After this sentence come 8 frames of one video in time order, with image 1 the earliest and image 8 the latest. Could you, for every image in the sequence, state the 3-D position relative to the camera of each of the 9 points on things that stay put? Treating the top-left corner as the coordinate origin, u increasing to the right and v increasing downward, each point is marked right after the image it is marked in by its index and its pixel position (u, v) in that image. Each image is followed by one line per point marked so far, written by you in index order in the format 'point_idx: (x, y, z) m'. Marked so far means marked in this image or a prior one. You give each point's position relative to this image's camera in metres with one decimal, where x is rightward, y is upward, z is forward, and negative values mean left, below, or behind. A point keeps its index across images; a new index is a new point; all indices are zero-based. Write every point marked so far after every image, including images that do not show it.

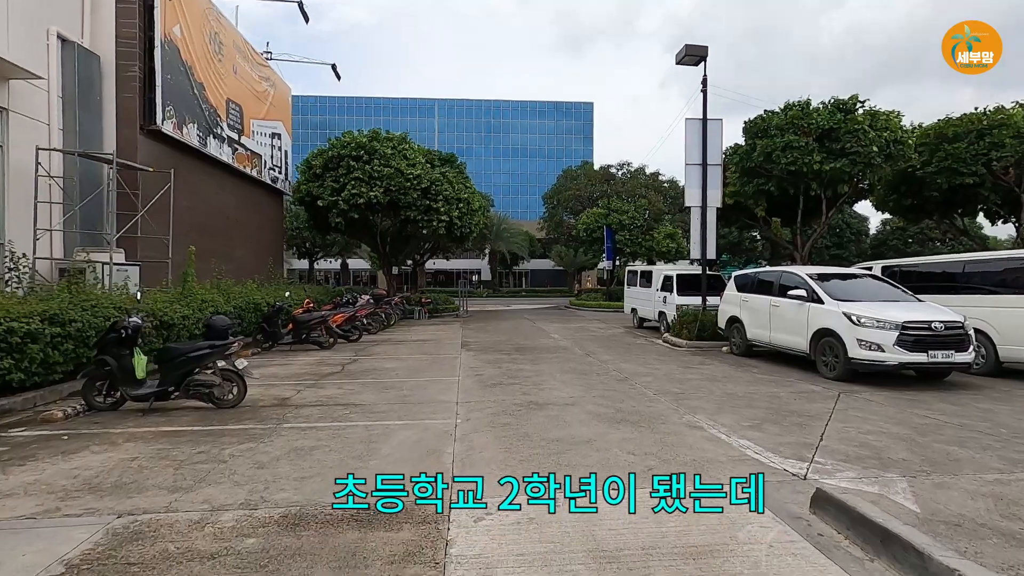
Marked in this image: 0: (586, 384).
0: (+1.3, -1.7, +9.8) m
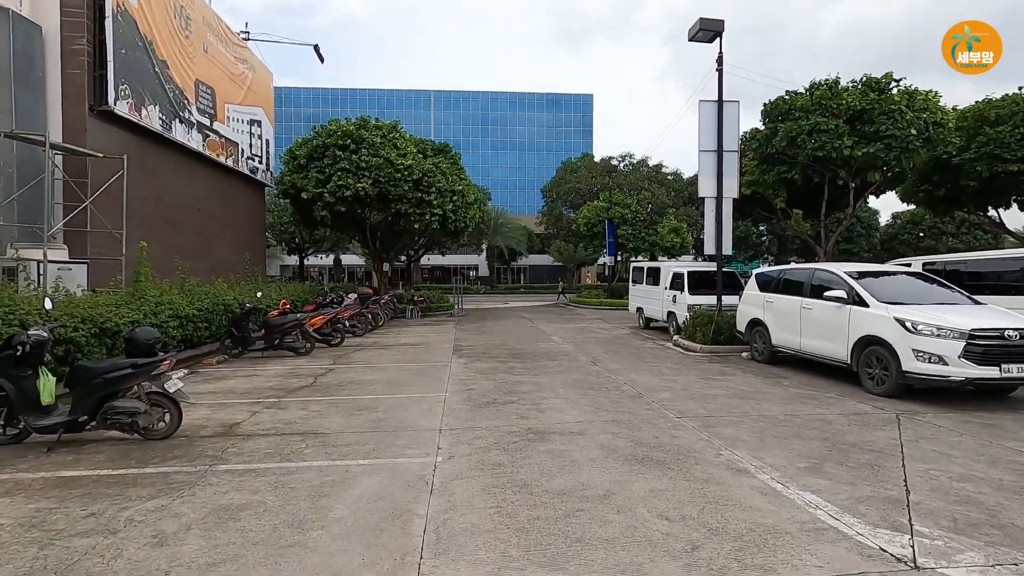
0: (+1.3, -1.8, +8.3) m
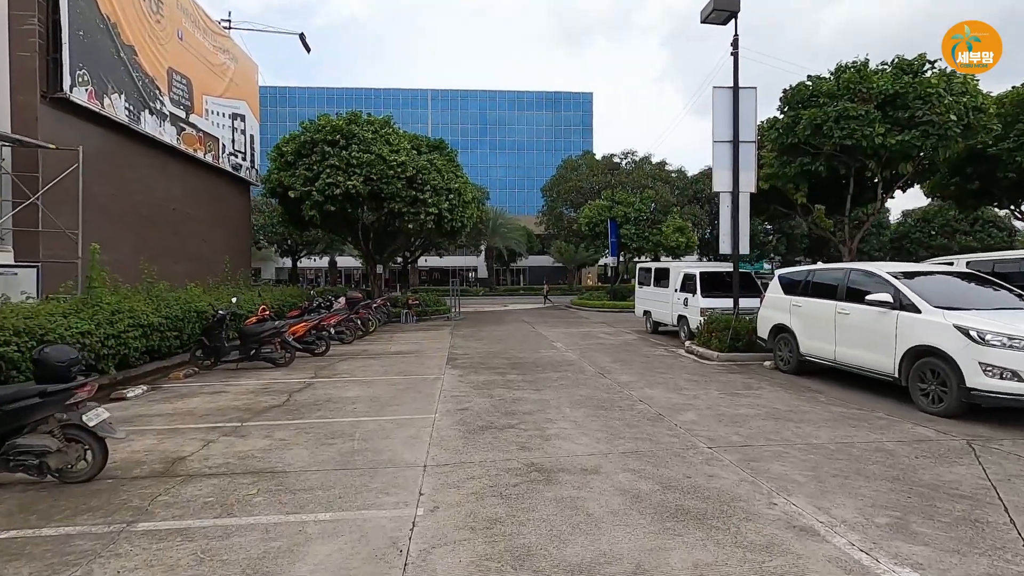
0: (+1.2, -1.8, +7.1) m
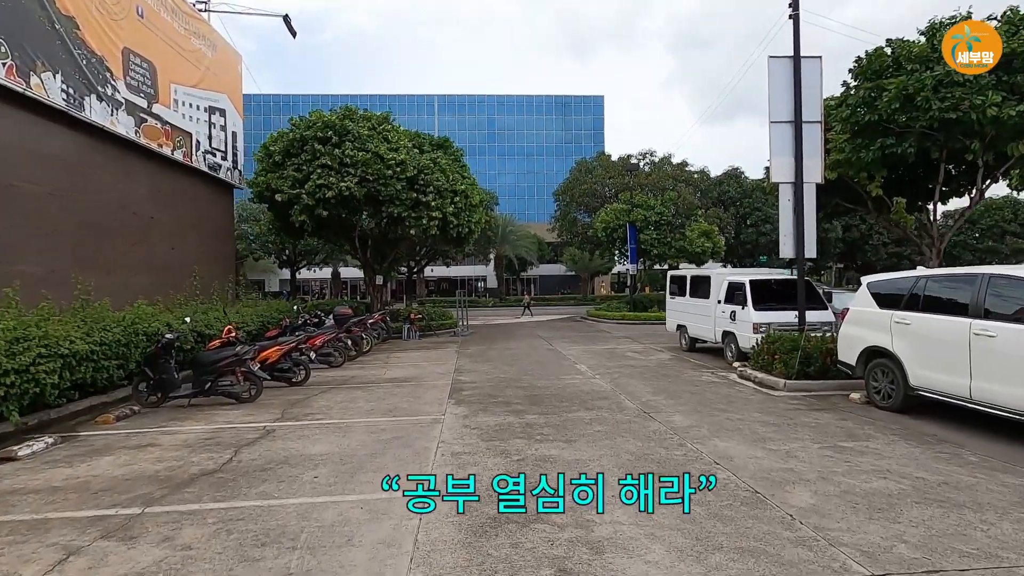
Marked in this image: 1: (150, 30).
0: (+1.5, -2.0, +4.6) m
1: (-9.4, +6.7, +14.1) m
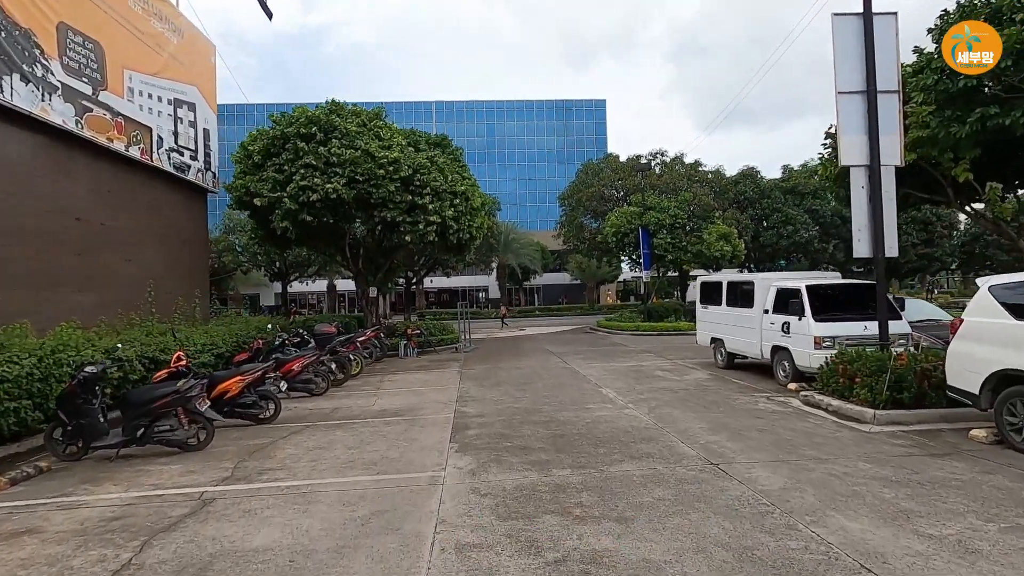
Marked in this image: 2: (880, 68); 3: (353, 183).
0: (+1.8, -2.0, +2.4) m
1: (-9.2, +6.3, +12.1) m
2: (+6.4, +3.9, +9.6) m
3: (-5.3, +3.5, +18.0) m
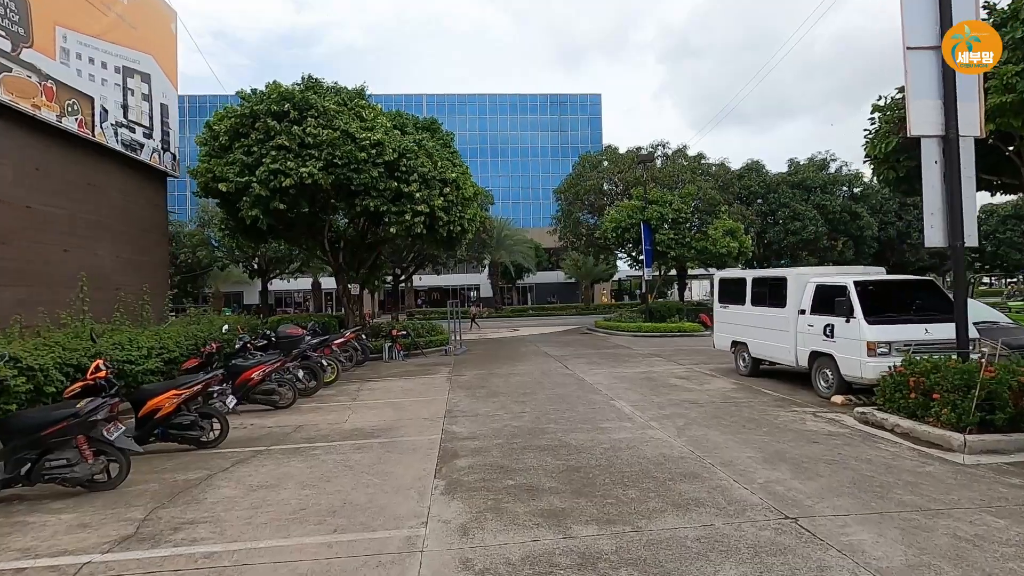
0: (+1.9, -2.0, +0.7) m
1: (-9.2, +6.4, +10.2) m
2: (+6.4, +3.9, +7.9) m
3: (-5.4, +3.6, +16.2) m
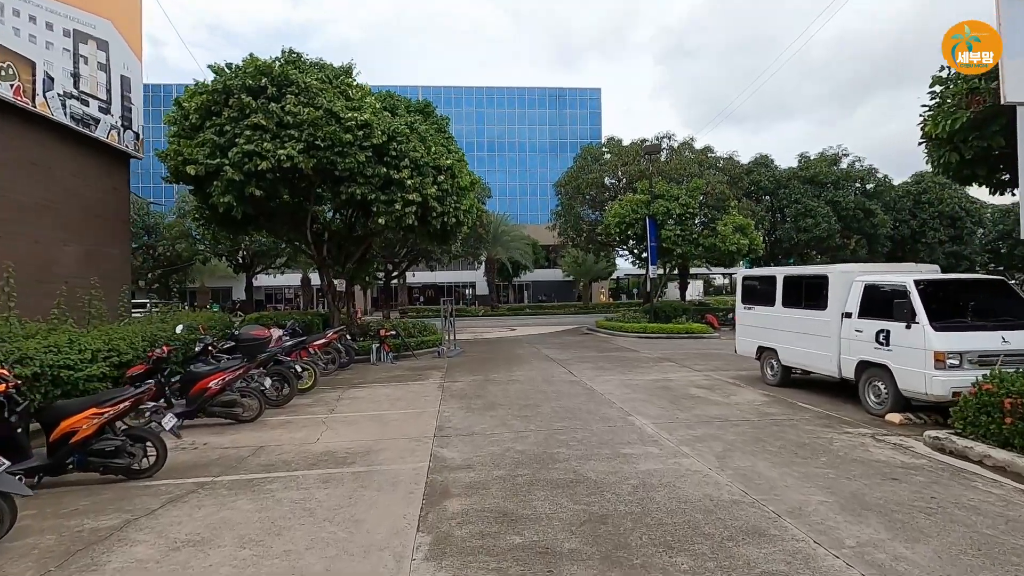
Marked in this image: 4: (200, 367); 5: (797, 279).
0: (+2.0, -2.0, -0.7) m
1: (-9.1, +6.5, +8.6) m
2: (+6.5, +3.9, +6.5) m
3: (-5.4, +3.7, +14.6) m
4: (-5.1, -1.3, +9.0) m
5: (+5.7, +0.2, +10.9) m
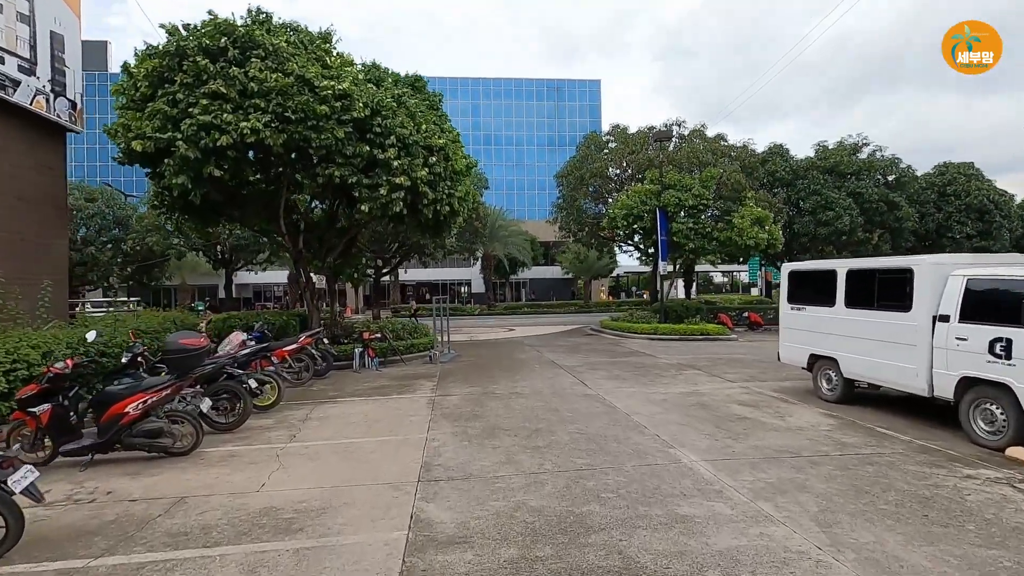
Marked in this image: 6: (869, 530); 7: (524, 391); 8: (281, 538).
0: (+2.2, -2.0, -2.7) m
1: (-9.0, +6.6, +6.5) m
2: (+6.7, +4.0, +4.5) m
3: (-5.3, +3.8, +12.6) m
4: (-5.0, -1.3, +6.9) m
5: (+5.8, +0.3, +8.9) m
6: (+3.0, -2.0, +4.6) m
7: (+0.2, -2.1, +11.3) m
8: (-2.0, -2.2, +4.7) m
